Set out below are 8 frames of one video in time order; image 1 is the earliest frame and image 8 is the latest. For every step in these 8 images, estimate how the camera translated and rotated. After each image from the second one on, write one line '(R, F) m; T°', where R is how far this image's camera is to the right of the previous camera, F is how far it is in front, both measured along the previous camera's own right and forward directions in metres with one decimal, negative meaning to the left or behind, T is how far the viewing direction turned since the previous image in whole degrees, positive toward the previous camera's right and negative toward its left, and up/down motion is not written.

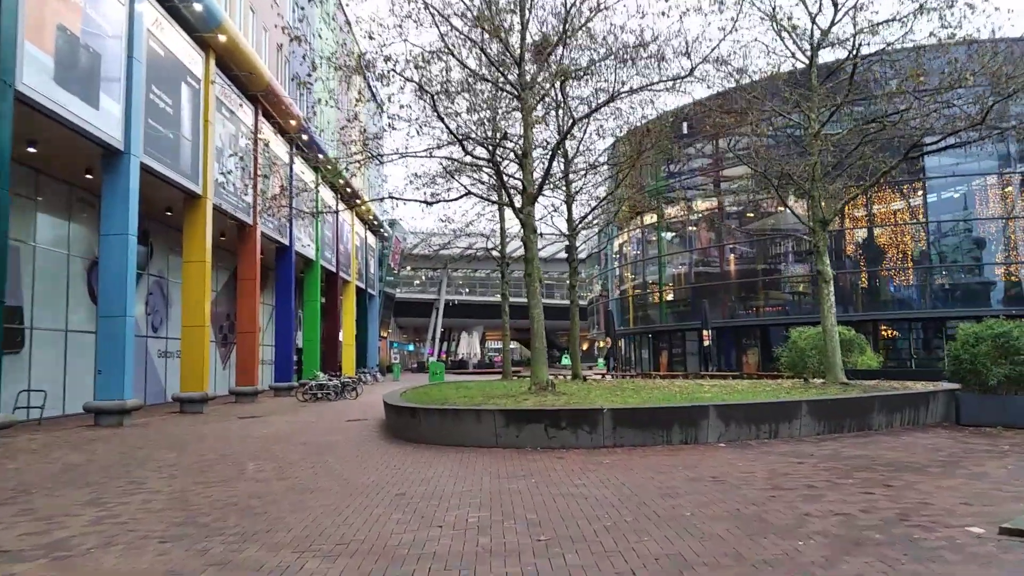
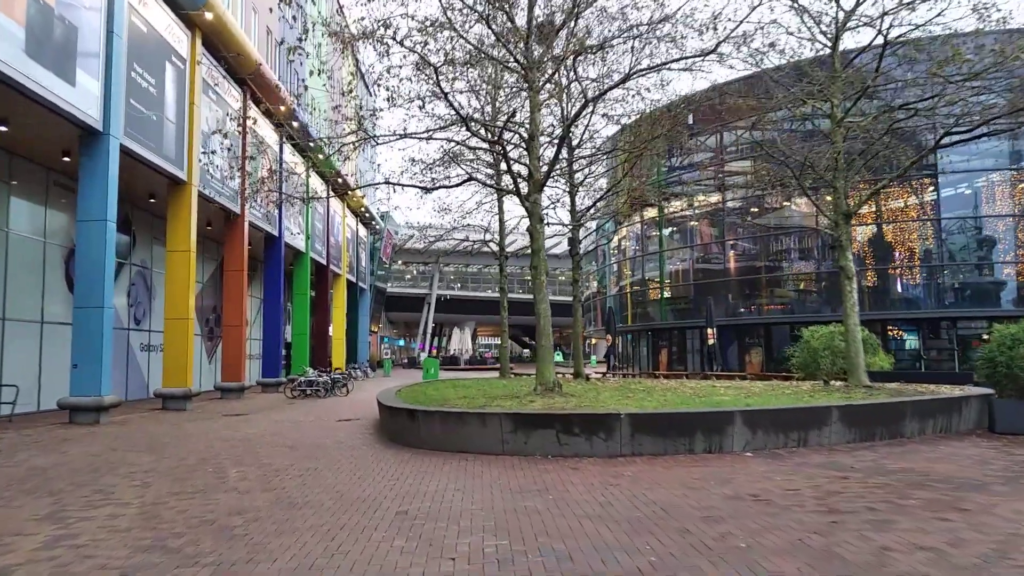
(-0.2, +0.8) m; +1°
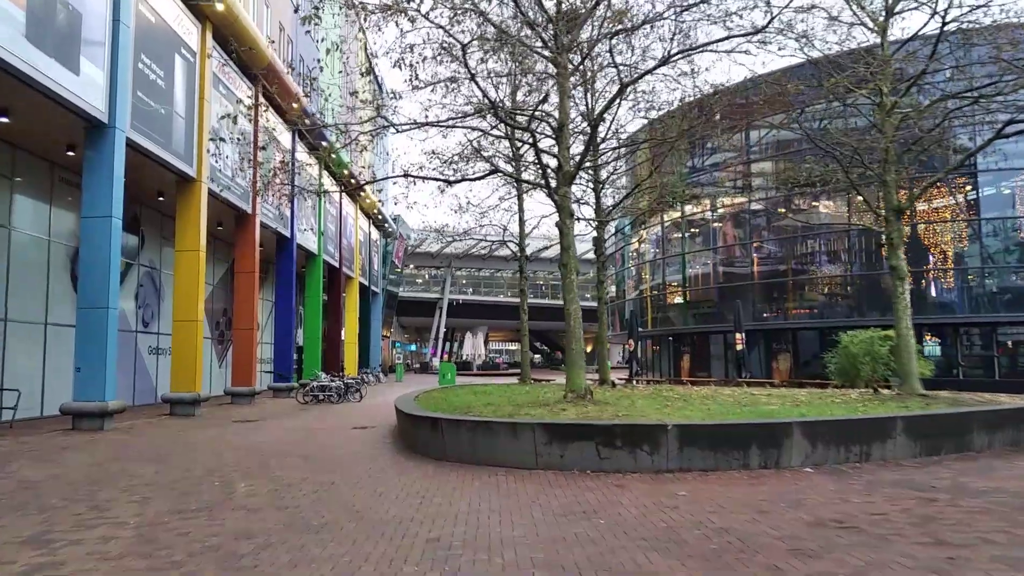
(-0.2, +0.7) m; -1°
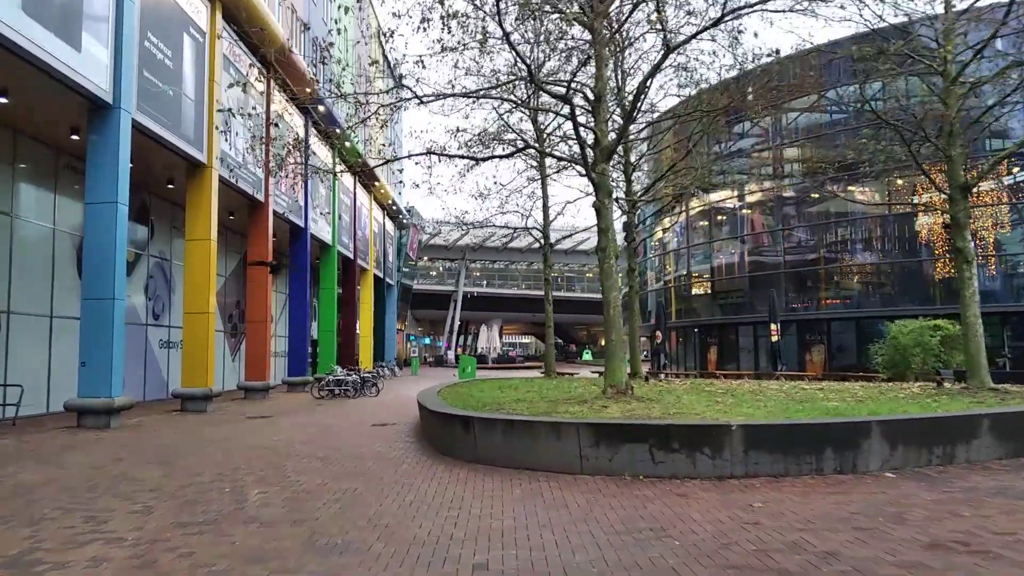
(-0.3, +0.8) m; -1°
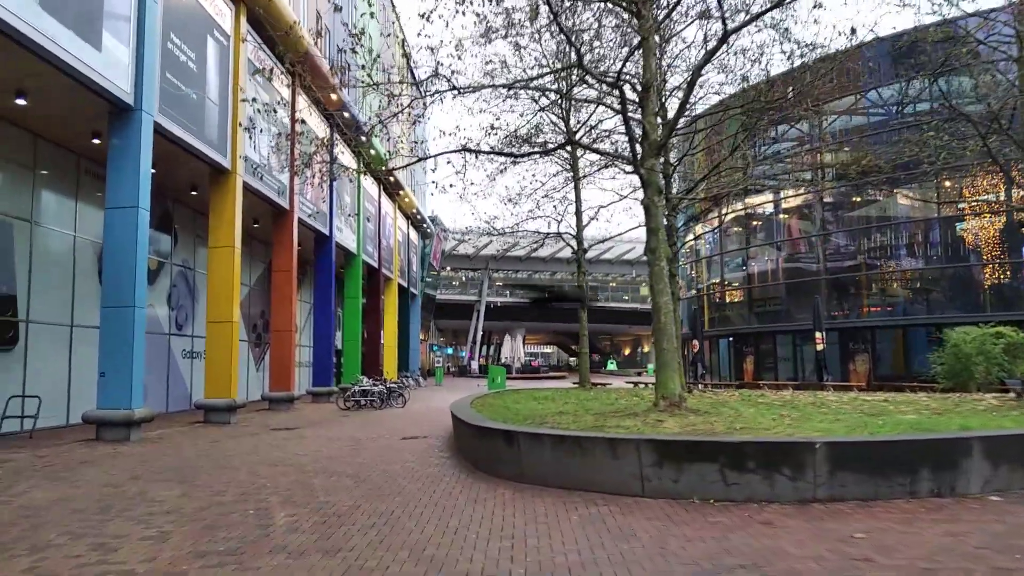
(-0.2, +0.7) m; -2°
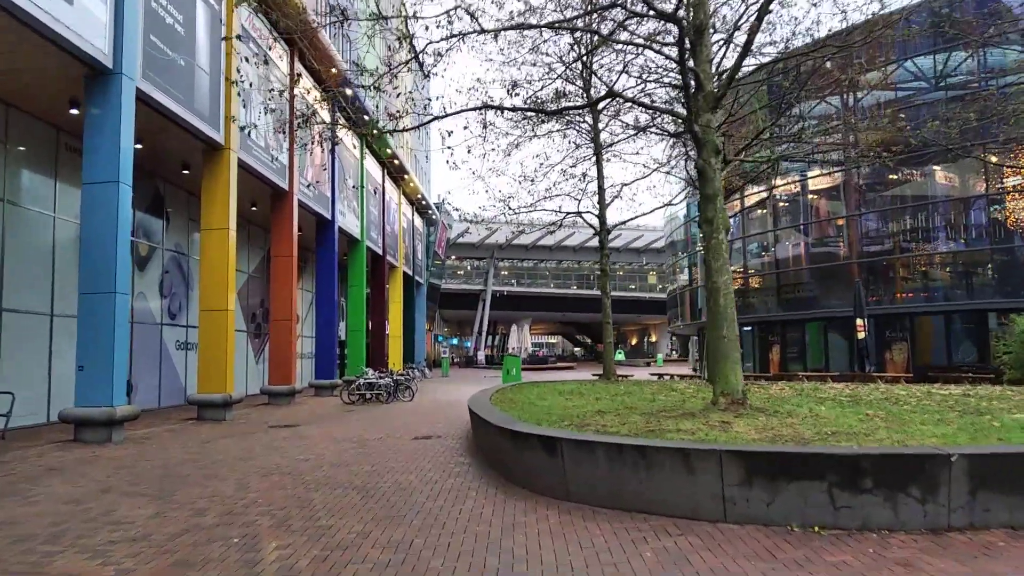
(-0.3, +1.3) m; 0°
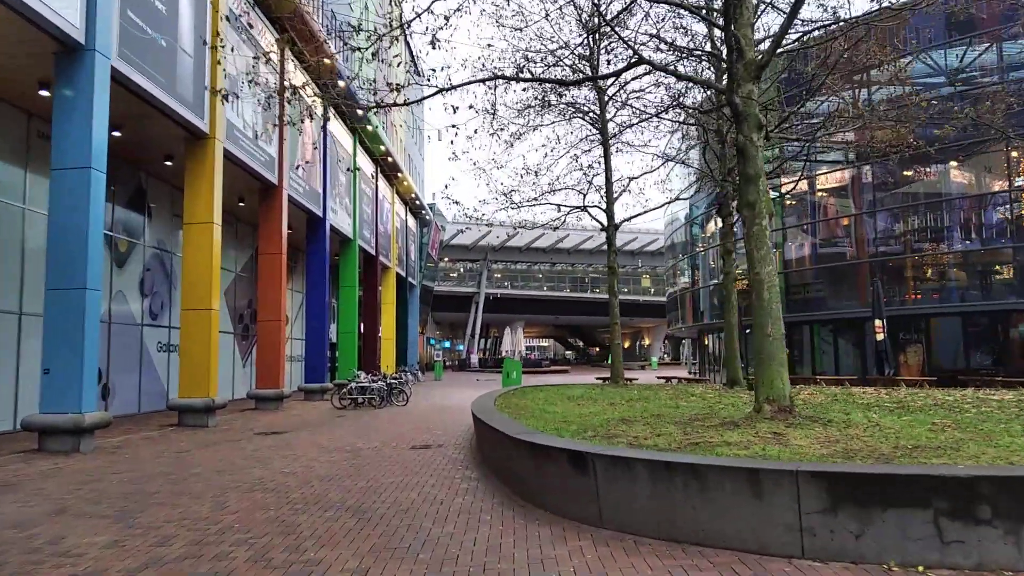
(-0.2, +0.9) m; +1°
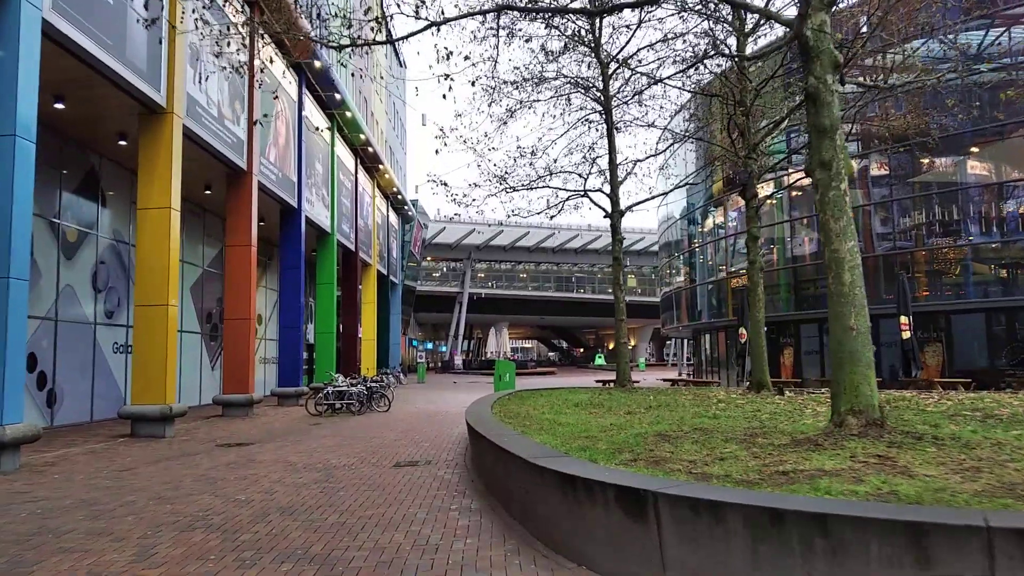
(-0.2, +1.4) m; +1°
